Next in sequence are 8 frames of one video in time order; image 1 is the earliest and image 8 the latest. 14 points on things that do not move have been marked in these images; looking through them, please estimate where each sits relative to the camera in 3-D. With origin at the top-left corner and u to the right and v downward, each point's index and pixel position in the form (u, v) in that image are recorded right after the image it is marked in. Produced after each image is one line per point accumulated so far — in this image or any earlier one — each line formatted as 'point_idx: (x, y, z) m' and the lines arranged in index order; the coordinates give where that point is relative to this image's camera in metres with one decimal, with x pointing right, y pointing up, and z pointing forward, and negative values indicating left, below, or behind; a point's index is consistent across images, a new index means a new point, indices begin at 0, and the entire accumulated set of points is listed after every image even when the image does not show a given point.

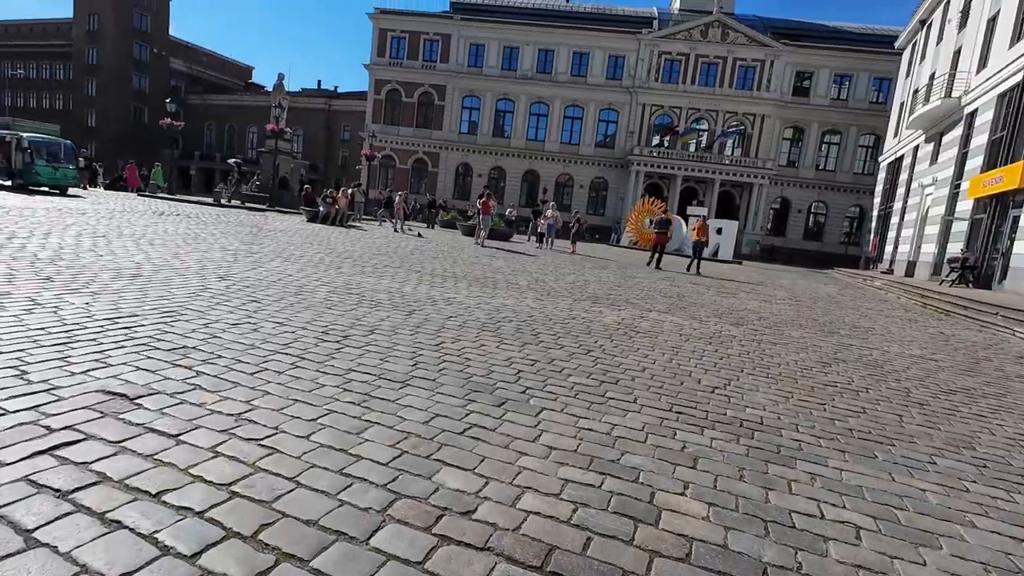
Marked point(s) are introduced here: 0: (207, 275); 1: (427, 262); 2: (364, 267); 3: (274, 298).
0: (-4.4, +0.2, +7.6) m
1: (-2.0, +0.6, +12.1) m
2: (-2.9, +0.4, +10.2) m
3: (-3.0, -0.1, +6.5) m
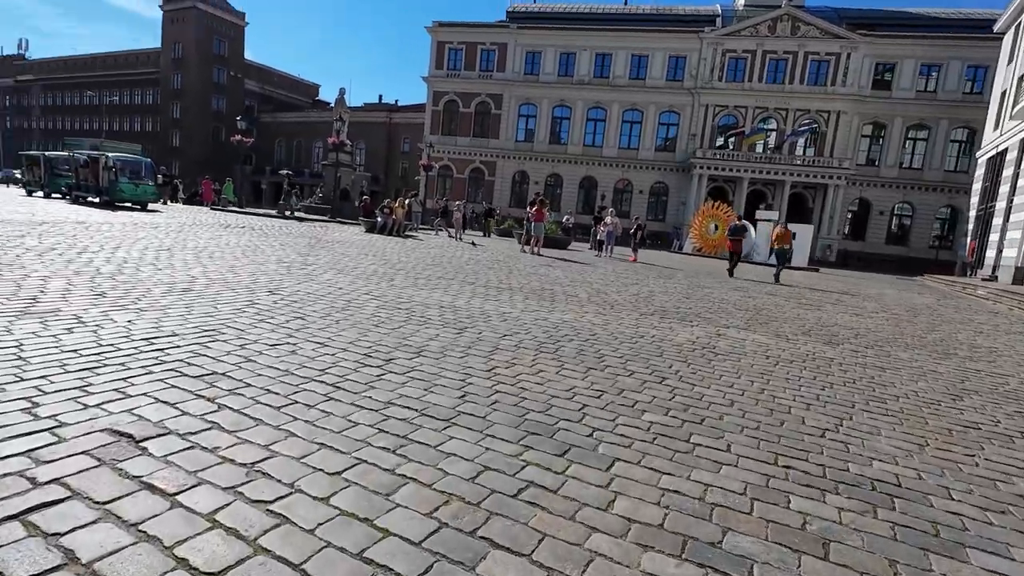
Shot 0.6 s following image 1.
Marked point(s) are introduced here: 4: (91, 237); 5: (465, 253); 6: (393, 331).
0: (-3.6, 0.0, +7.4) m
1: (-0.7, +0.3, +11.7) m
2: (-1.8, +0.2, +9.8) m
3: (-2.3, -0.3, +6.2) m
4: (-9.1, +1.1, +11.3) m
5: (-1.5, +1.1, +16.1) m
6: (-1.3, -0.5, +5.7) m
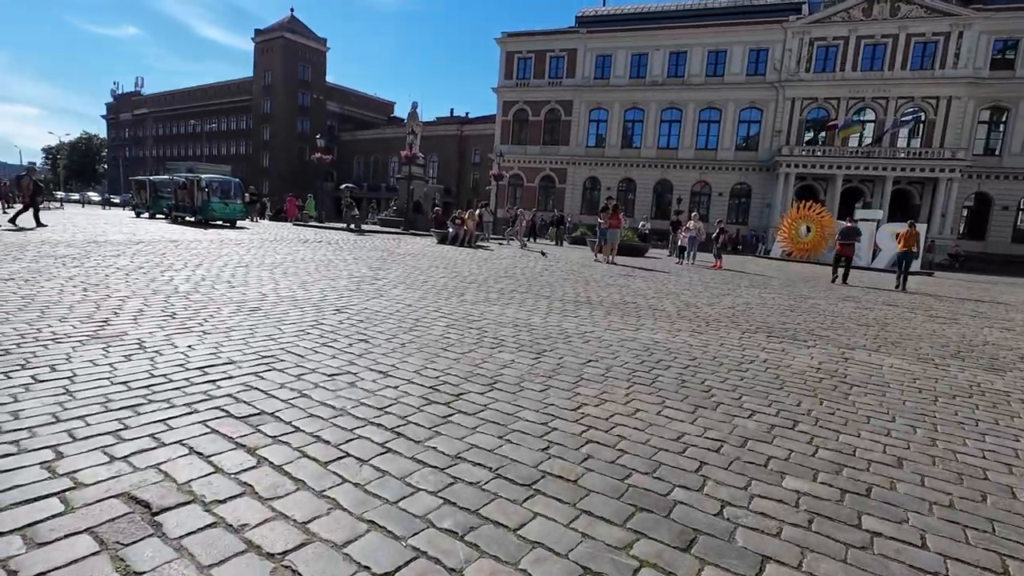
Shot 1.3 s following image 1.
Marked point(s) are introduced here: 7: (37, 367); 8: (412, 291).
0: (-2.6, -0.3, +7.1) m
1: (+0.9, +0.1, +10.9) m
2: (-0.4, -0.1, +9.2) m
3: (-1.4, -0.5, +5.7) m
4: (-7.4, +0.7, +11.7) m
5: (+0.7, +0.7, +15.4) m
6: (-0.5, -0.7, +5.1) m
7: (-3.6, -0.6, +4.0) m
8: (-1.7, -0.1, +9.0) m
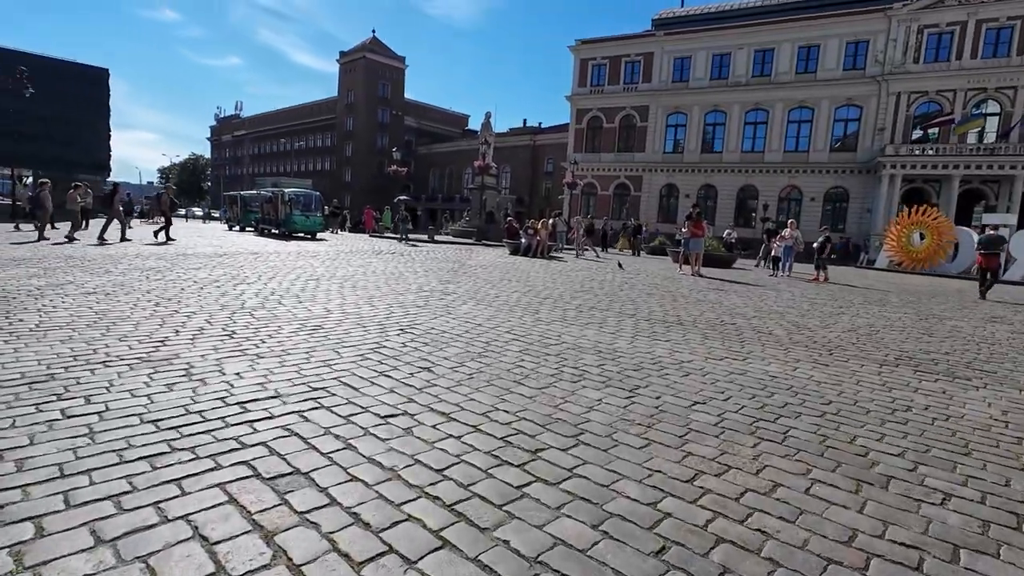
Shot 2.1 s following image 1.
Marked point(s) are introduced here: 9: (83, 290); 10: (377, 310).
0: (-1.6, -0.5, +6.6) m
1: (+2.4, -0.2, +9.9) m
2: (+0.9, -0.4, +8.4) m
3: (-0.6, -0.7, +5.0) m
4: (-5.8, +0.5, +11.8) m
5: (+2.8, +0.3, +14.4) m
6: (+0.2, -0.9, +4.2) m
7: (-3.1, -0.8, +3.6) m
8: (-0.5, -0.3, +8.3) m
9: (-6.6, 0.0, +8.0) m
10: (-2.0, -0.3, +7.7) m
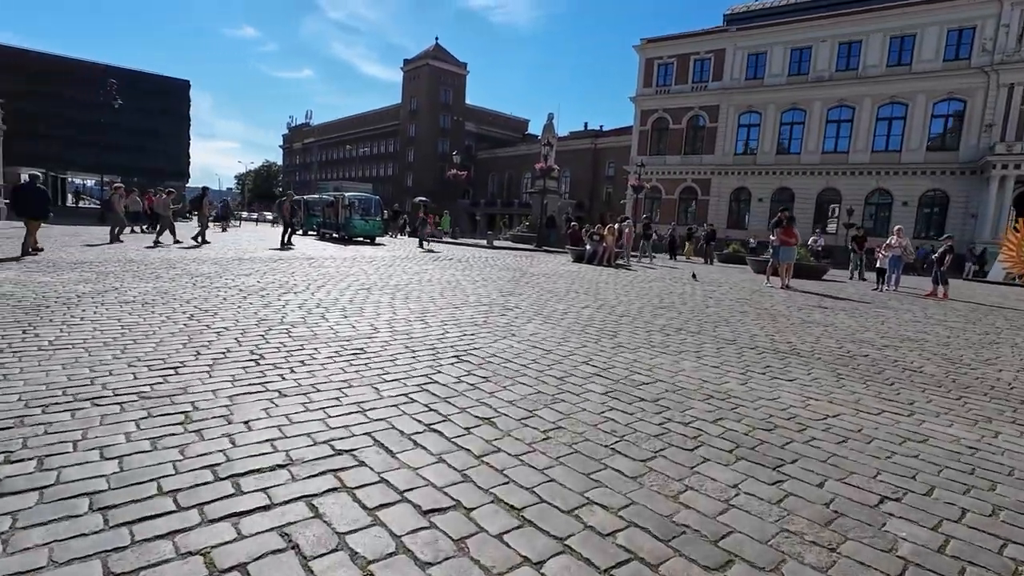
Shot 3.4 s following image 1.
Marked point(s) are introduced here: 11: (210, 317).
0: (-0.7, -0.7, +5.5) m
1: (+3.6, -0.5, +8.4) m
2: (+1.9, -0.6, +7.1) m
3: (+0.1, -0.9, +3.8) m
4: (-4.4, +0.3, +11.2) m
5: (+4.5, 0.0, +12.8) m
6: (+0.8, -1.0, +3.0) m
7: (-2.6, -0.9, +2.7) m
8: (+0.5, -0.5, +7.1) m
9: (-5.6, -0.1, +7.5) m
10: (-1.0, -0.5, +6.6) m
11: (-3.8, -0.4, +6.5) m
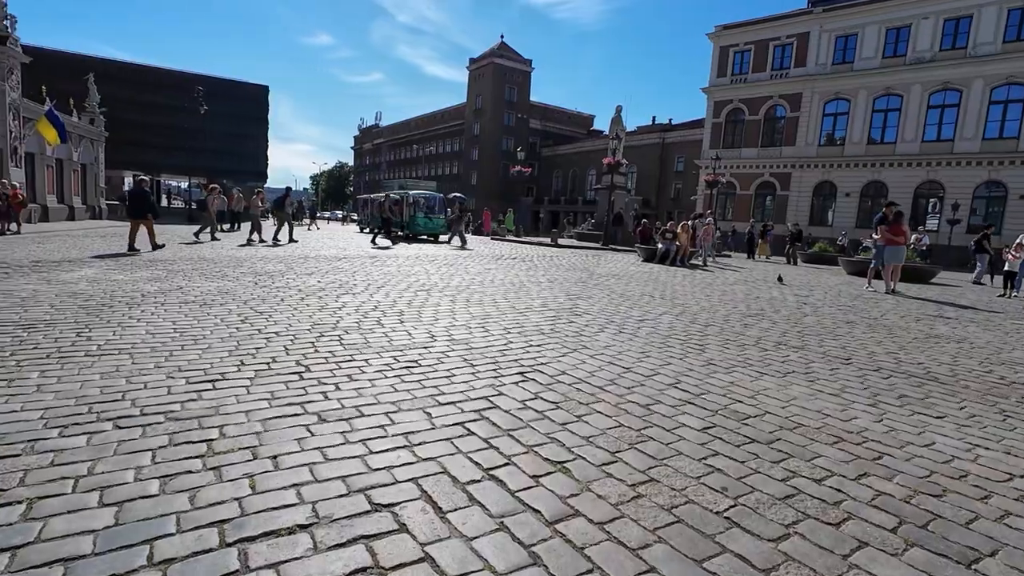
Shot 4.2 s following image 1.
0: (-0.1, -0.7, +4.8) m
1: (+4.5, -0.6, +7.2) m
2: (+2.7, -0.7, +6.1) m
3: (+0.5, -1.0, +3.1) m
4: (-3.0, +0.3, +10.9) m
5: (+6.0, -0.1, +11.5) m
6: (+1.1, -1.1, +2.2) m
7: (-2.2, -0.9, +2.3) m
8: (+1.4, -0.6, +6.3) m
9: (-4.6, -0.1, +7.4) m
10: (-0.2, -0.6, +6.0) m
11: (-3.0, -0.4, +6.2) m
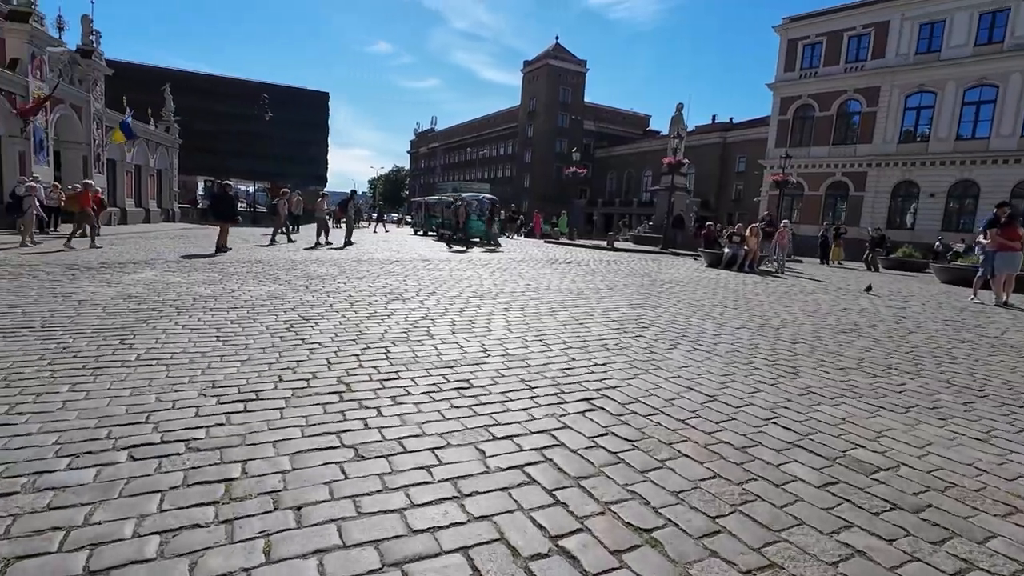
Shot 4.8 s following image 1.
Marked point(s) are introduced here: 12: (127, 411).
0: (+0.4, -0.8, +4.2) m
1: (+5.3, -0.8, +6.1) m
2: (+3.3, -0.8, +5.2) m
3: (+0.9, -1.1, +2.4) m
4: (-1.8, +0.2, +10.6) m
5: (+7.1, -0.3, +10.2) m
6: (+1.4, -1.2, +1.5) m
7: (-1.9, -1.0, +1.9) m
8: (+2.0, -0.7, +5.5) m
9: (-3.8, -0.2, +7.2) m
10: (+0.4, -0.7, +5.4) m
11: (-2.3, -0.5, +5.9) m
12: (-2.5, -0.8, +3.4) m
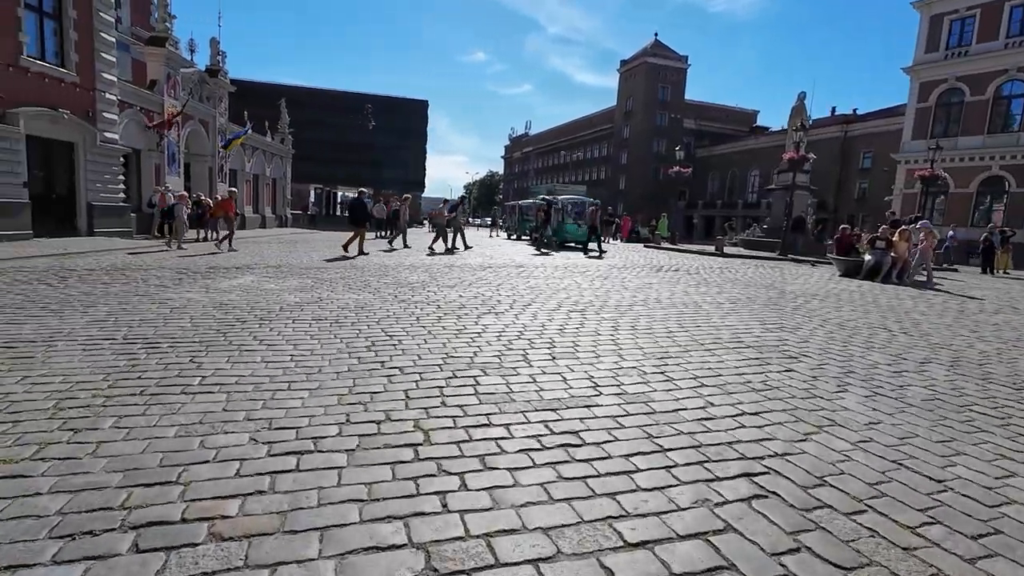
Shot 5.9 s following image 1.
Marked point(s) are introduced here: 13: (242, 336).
0: (+1.2, -1.0, +3.0) m
1: (+6.3, -1.1, +4.1) m
2: (+4.2, -1.1, +3.5) m
3: (+1.3, -1.2, +1.2) m
4: (+0.1, 0.0, +9.7) m
5: (+8.8, -0.6, +7.8) m
6: (+1.6, -1.4, +0.2) m
7: (-1.6, -1.1, +1.2) m
8: (+3.0, -0.9, +4.1) m
9: (-2.5, -0.3, +6.7) m
10: (+1.4, -0.8, +4.2) m
11: (-1.2, -0.6, +5.2) m
12: (-1.9, -0.9, +2.8) m
13: (-2.8, -0.5, +5.4) m
